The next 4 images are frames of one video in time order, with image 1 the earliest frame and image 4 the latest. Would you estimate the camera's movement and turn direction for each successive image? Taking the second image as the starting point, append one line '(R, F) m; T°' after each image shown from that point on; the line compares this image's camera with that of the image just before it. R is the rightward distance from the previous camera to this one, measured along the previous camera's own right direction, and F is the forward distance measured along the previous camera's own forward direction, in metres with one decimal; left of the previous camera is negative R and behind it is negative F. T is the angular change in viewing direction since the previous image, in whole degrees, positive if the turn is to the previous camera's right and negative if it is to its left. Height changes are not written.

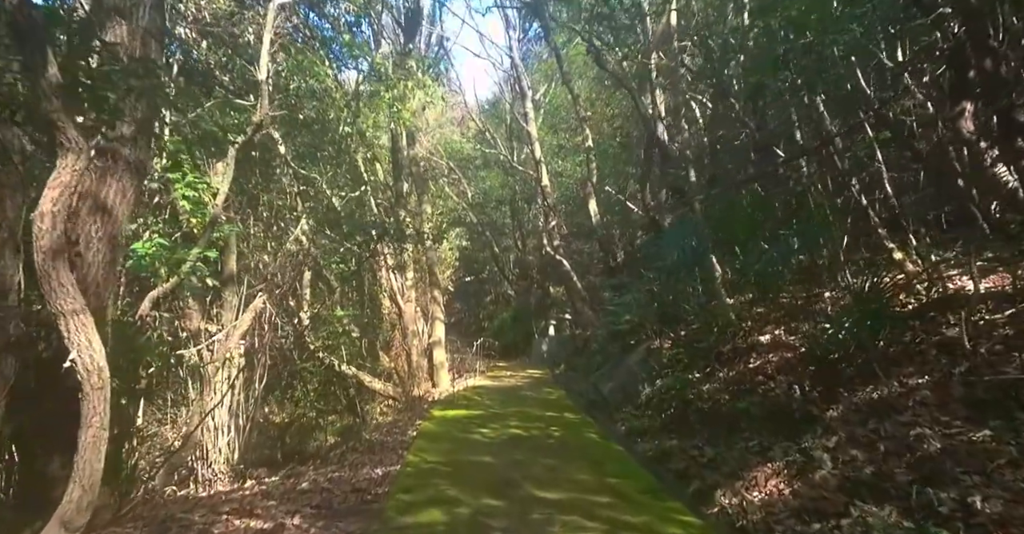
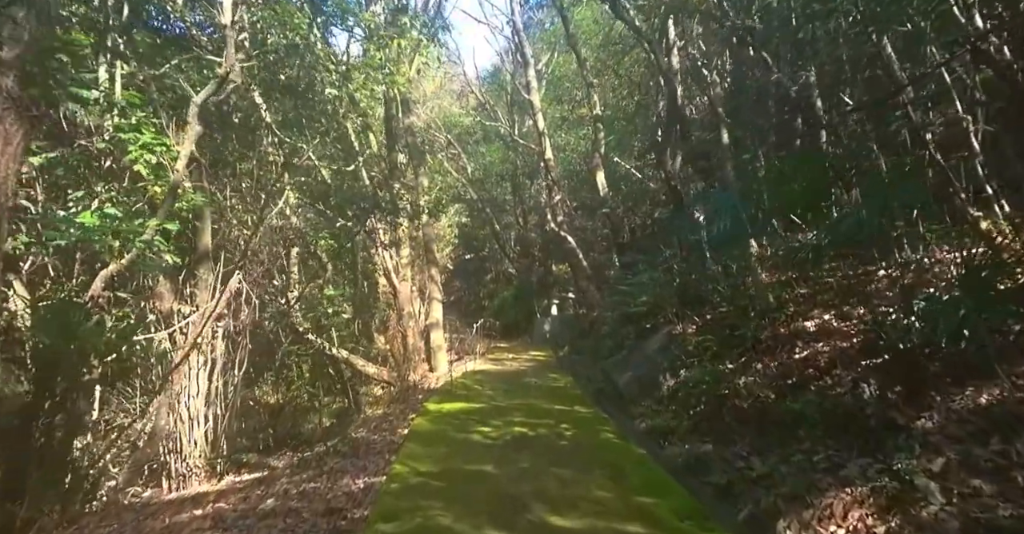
(-0.1, +1.0) m; 0°
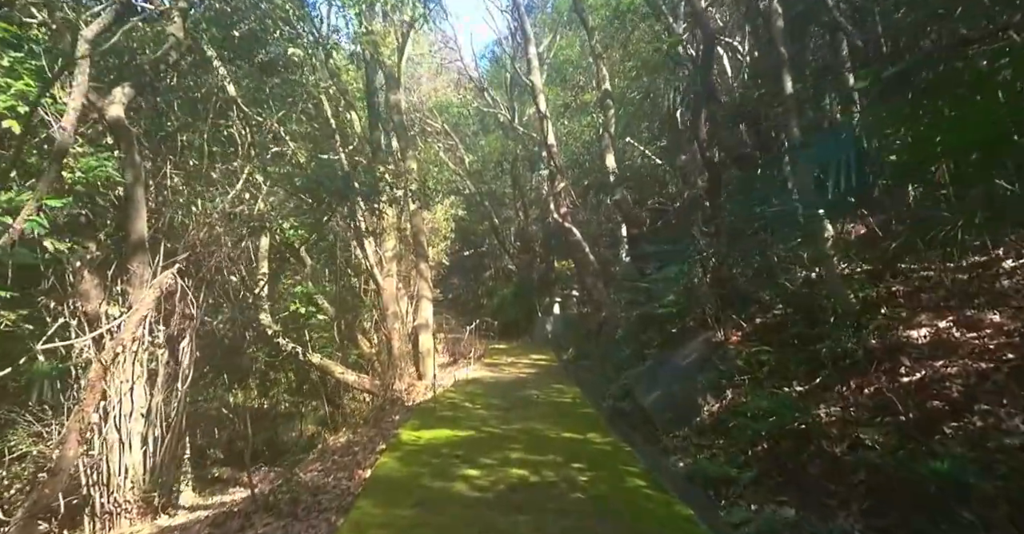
(0.0, +1.7) m; 0°
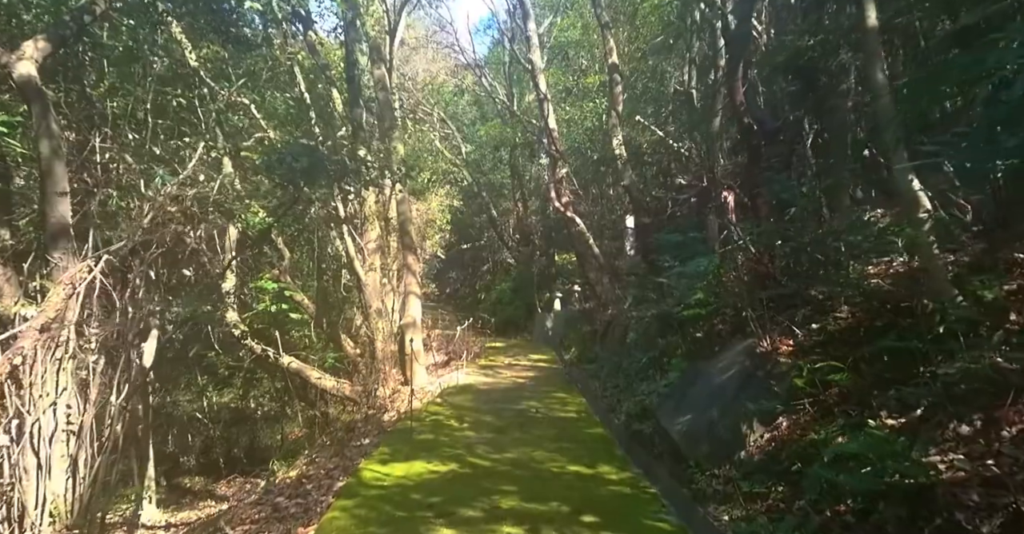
(+0.1, +1.3) m; 0°
